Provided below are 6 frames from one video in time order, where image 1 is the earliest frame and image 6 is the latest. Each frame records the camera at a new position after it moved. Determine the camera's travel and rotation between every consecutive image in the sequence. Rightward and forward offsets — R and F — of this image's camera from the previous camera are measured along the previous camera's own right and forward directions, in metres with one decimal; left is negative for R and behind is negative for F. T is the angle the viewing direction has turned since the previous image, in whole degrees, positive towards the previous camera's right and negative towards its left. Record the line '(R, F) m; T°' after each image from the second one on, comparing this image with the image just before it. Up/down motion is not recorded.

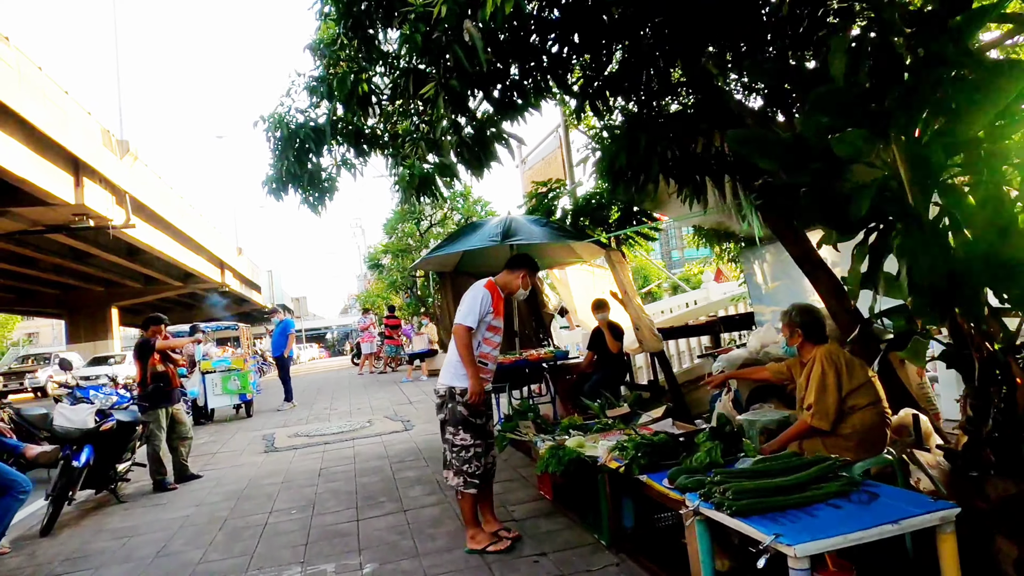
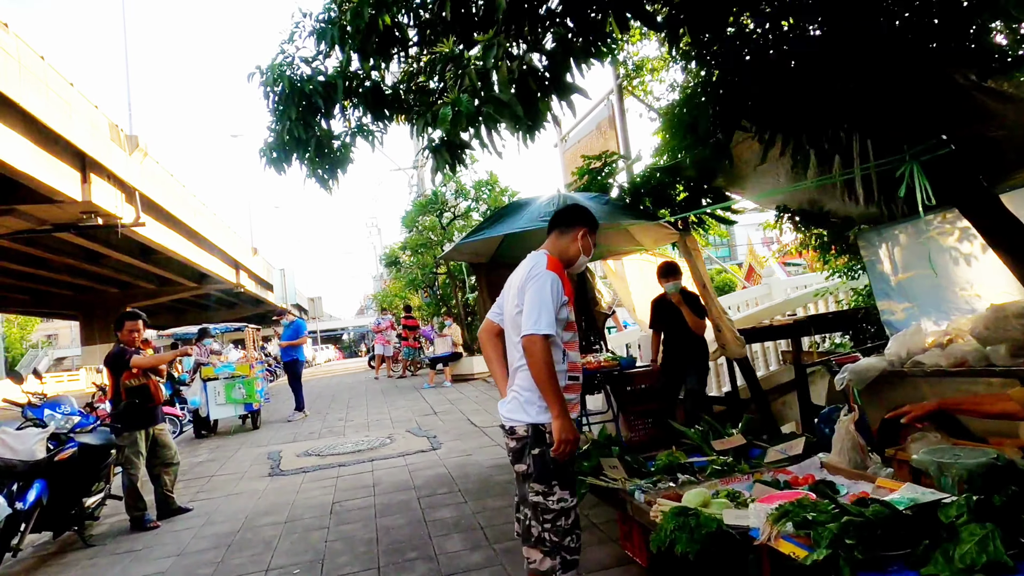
(-0.3, +1.1) m; -1°
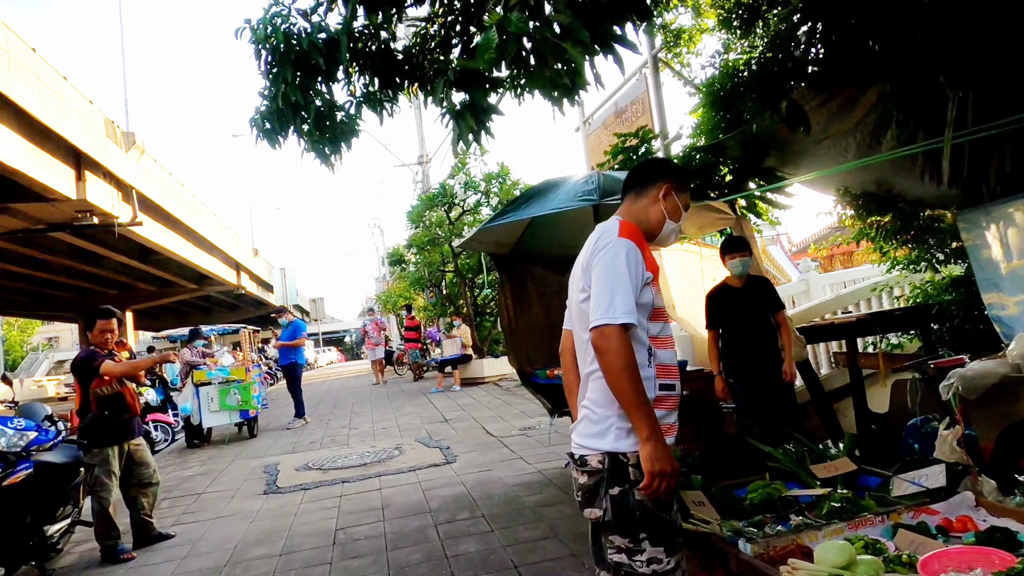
(-0.2, +0.7) m; 0°
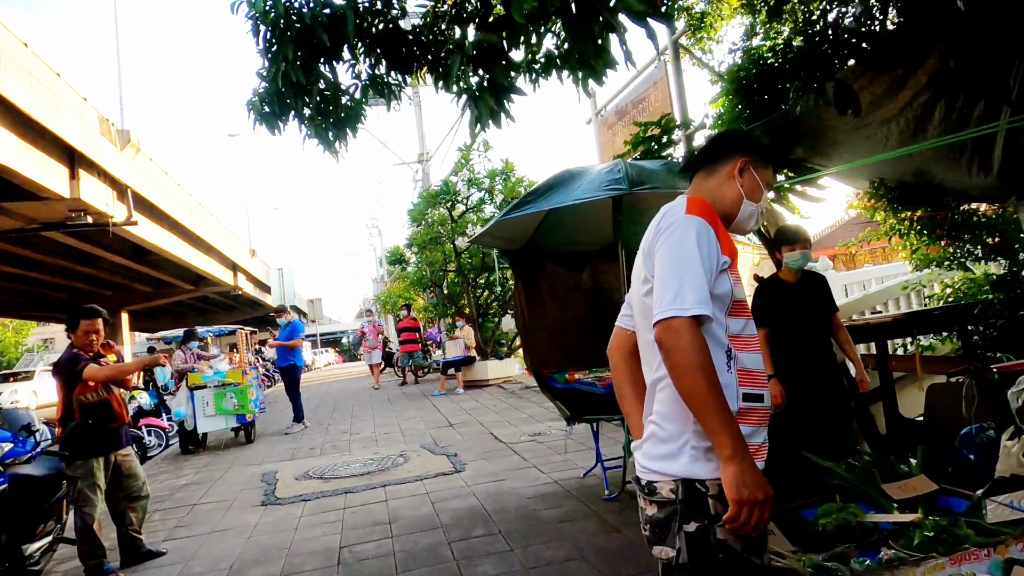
(-0.1, +0.3) m; 0°
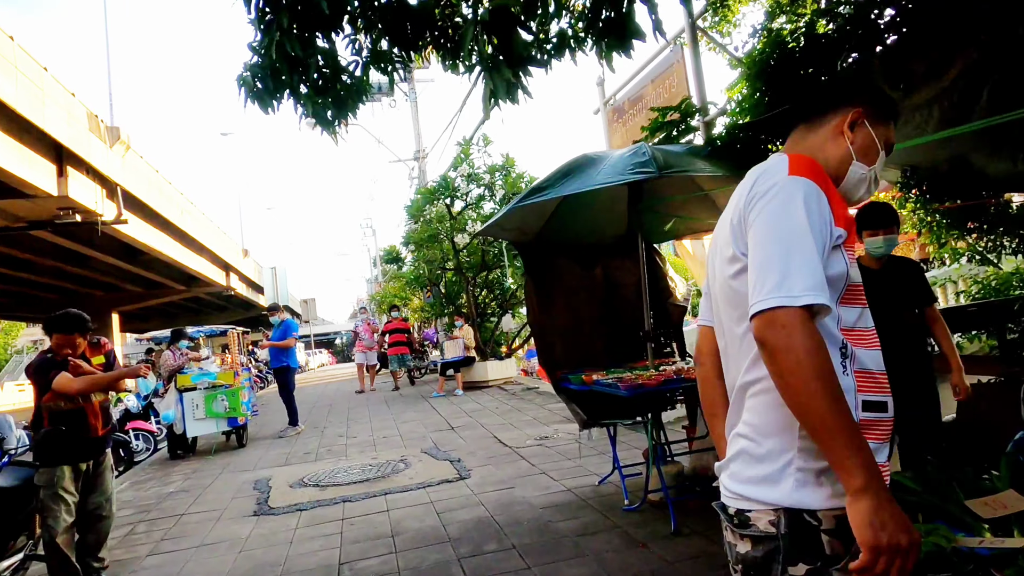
(-0.1, +0.3) m; +1°
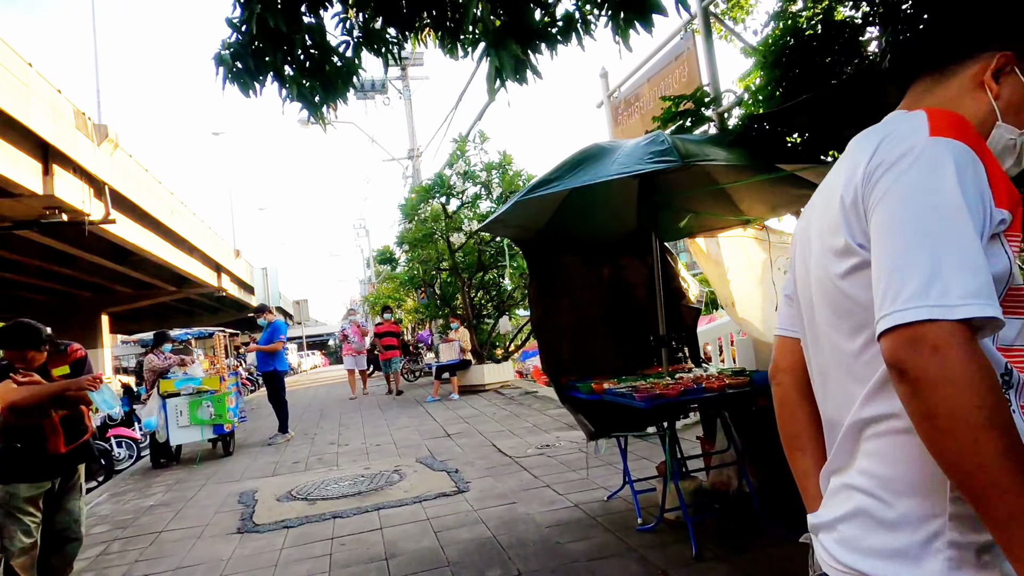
(-0.1, +0.3) m; +1°
